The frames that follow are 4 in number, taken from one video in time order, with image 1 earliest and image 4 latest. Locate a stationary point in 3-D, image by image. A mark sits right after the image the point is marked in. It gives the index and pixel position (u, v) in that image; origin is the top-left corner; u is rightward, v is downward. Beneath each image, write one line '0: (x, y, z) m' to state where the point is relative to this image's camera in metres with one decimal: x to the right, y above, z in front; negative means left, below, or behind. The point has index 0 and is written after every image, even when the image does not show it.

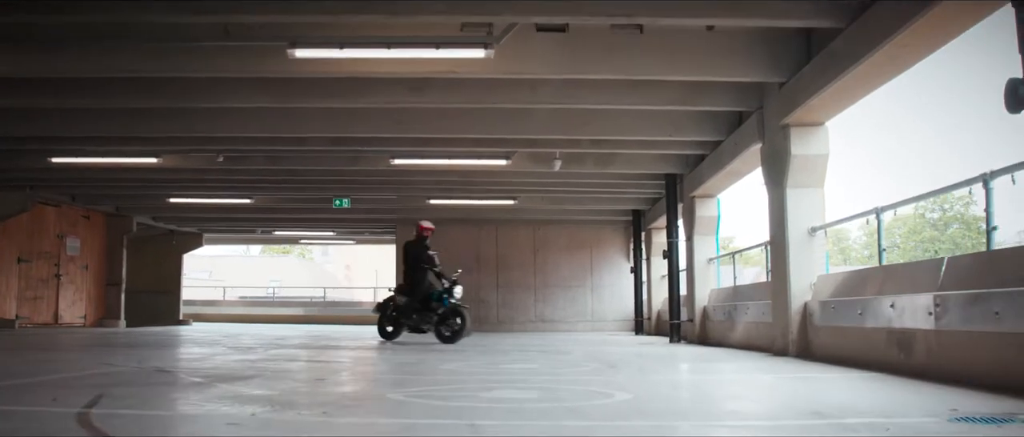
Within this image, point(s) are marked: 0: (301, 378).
0: (-1.4, -1.1, +5.3) m
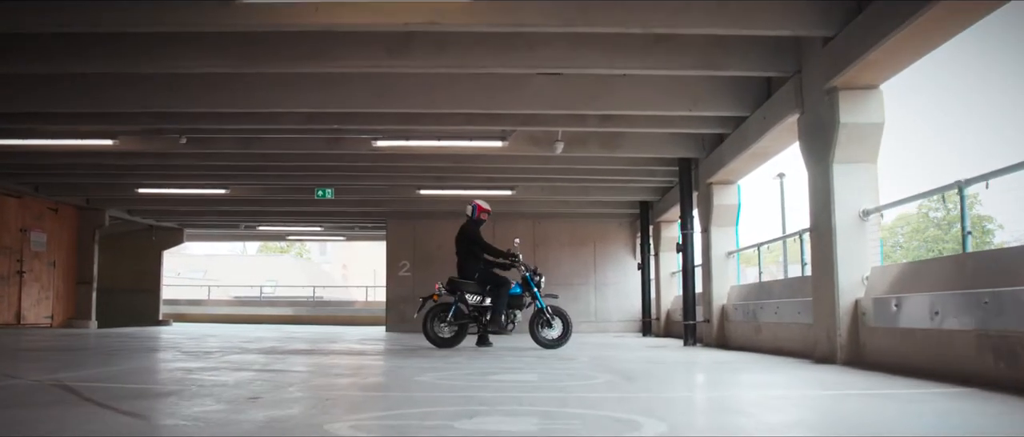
0: (-1.5, -0.9, +4.1) m
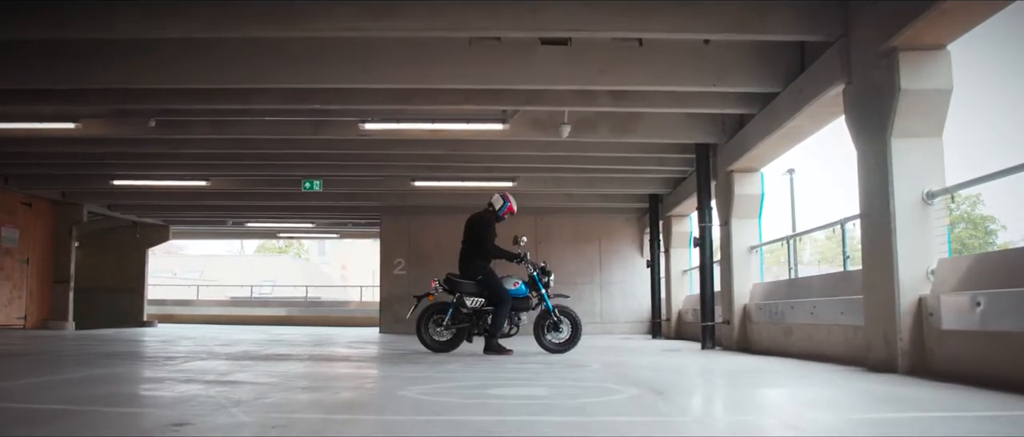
0: (-1.5, -0.8, +3.1) m
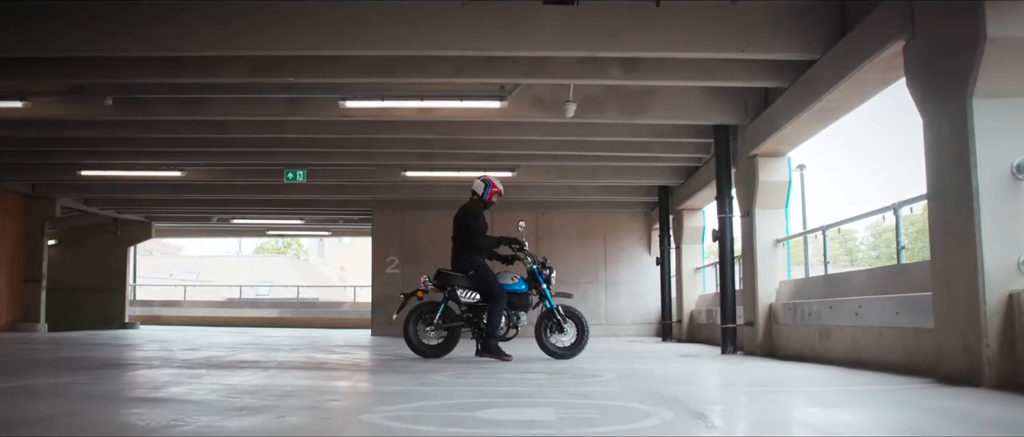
0: (-1.5, -0.7, +2.2) m
